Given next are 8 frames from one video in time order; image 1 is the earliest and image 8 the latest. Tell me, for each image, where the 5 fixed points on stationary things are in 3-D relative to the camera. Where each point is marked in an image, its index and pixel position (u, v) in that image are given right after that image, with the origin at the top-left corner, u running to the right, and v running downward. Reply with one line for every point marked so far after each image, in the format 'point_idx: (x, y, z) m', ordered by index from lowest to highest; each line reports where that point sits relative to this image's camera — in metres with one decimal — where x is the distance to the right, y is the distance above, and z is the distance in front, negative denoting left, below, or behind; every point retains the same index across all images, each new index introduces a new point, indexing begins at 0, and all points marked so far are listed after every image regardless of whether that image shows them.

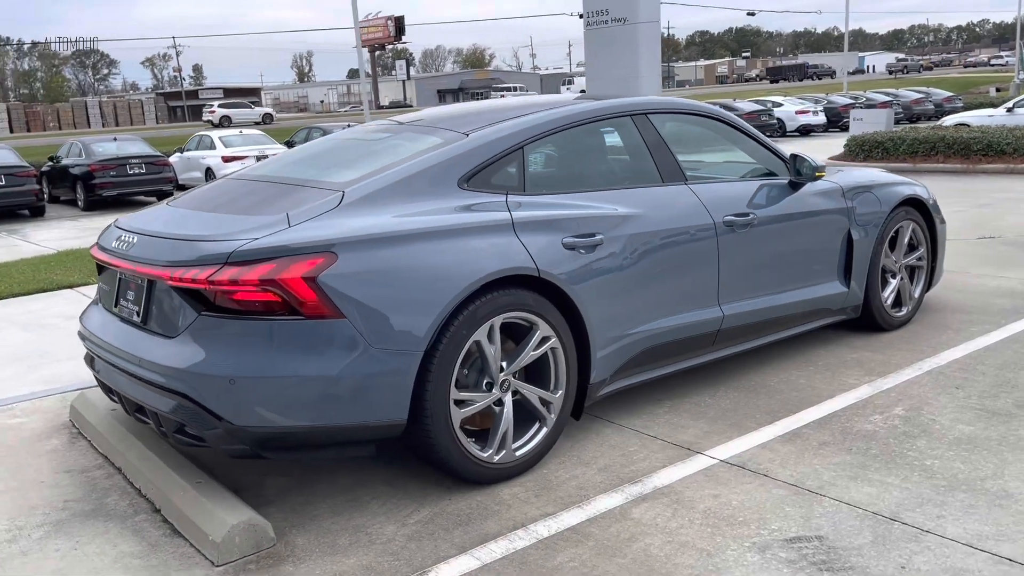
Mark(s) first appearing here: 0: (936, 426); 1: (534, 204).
0: (+1.8, -0.6, +3.7) m
1: (+0.1, +0.3, +3.5) m
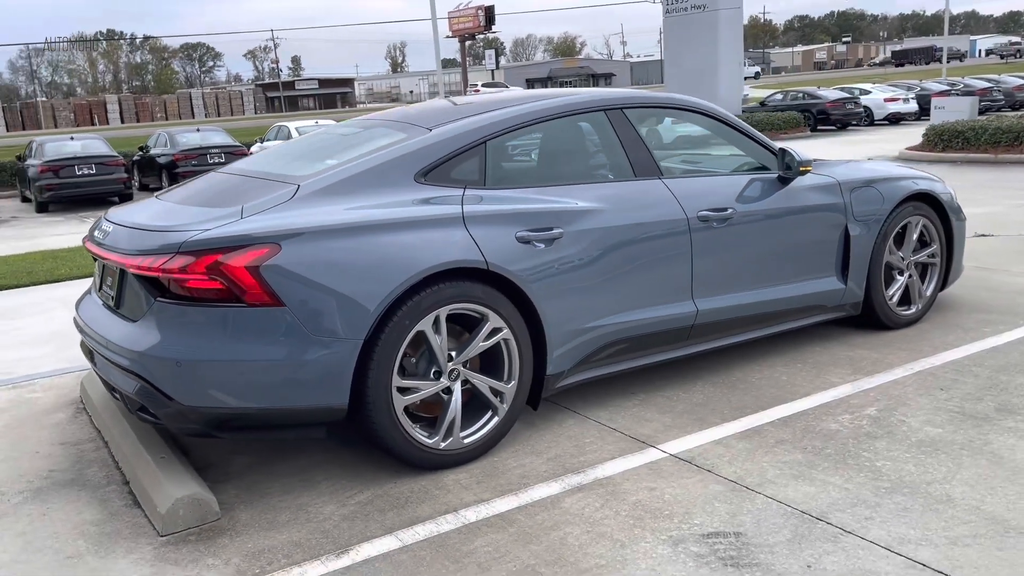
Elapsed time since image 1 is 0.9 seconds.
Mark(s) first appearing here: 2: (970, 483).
0: (+1.6, -0.6, +3.7) m
1: (-0.1, +0.4, +3.6) m
2: (+1.6, -0.7, +3.1) m
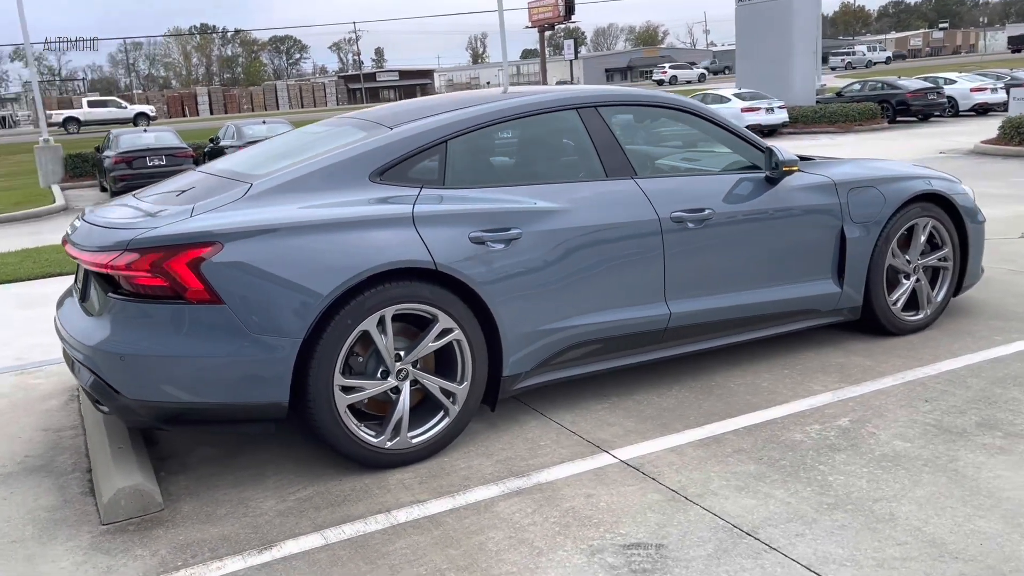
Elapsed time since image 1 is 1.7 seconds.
0: (+1.4, -0.6, +3.5) m
1: (-0.3, +0.4, +3.6) m
2: (+1.4, -0.7, +3.0) m
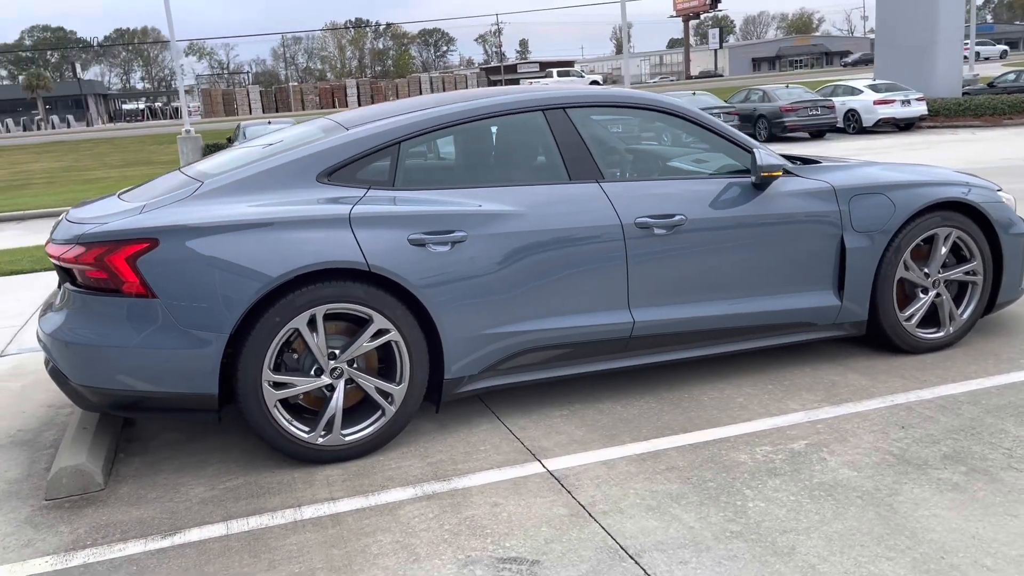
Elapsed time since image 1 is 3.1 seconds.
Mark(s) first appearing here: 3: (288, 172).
0: (+1.1, -0.7, +3.3) m
1: (-0.5, +0.4, +3.6) m
2: (+1.0, -0.8, +2.8) m
3: (-0.9, +0.5, +3.6) m
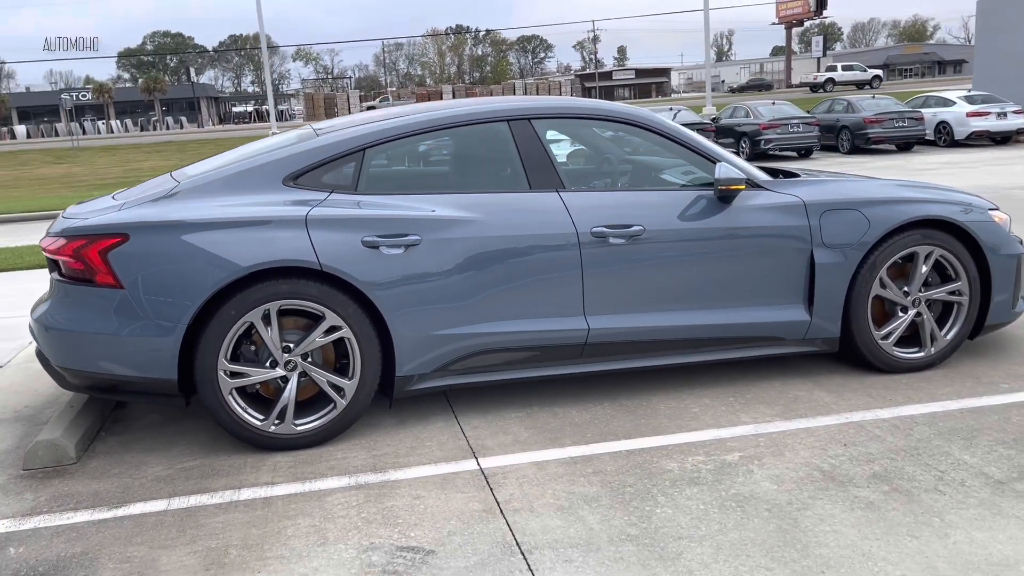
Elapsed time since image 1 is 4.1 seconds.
0: (+0.9, -0.7, +3.3) m
1: (-0.7, +0.4, +3.8) m
2: (+0.7, -0.8, +2.8) m
3: (-1.1, +0.5, +3.9) m
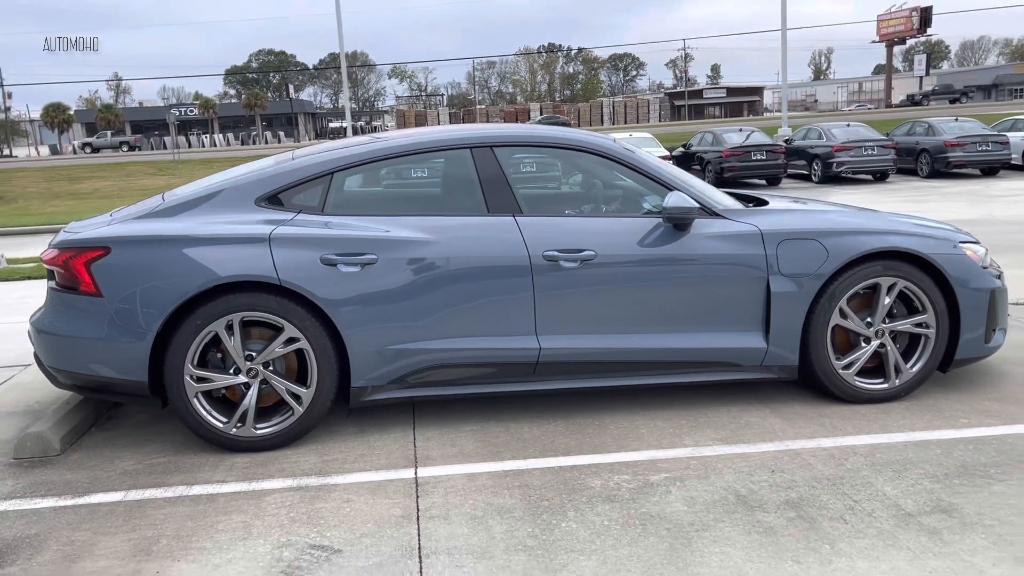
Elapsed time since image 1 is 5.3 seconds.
0: (+0.6, -0.8, +3.4) m
1: (-0.9, +0.3, +4.1) m
2: (+0.3, -0.9, +2.9) m
3: (-1.3, +0.4, +4.2) m
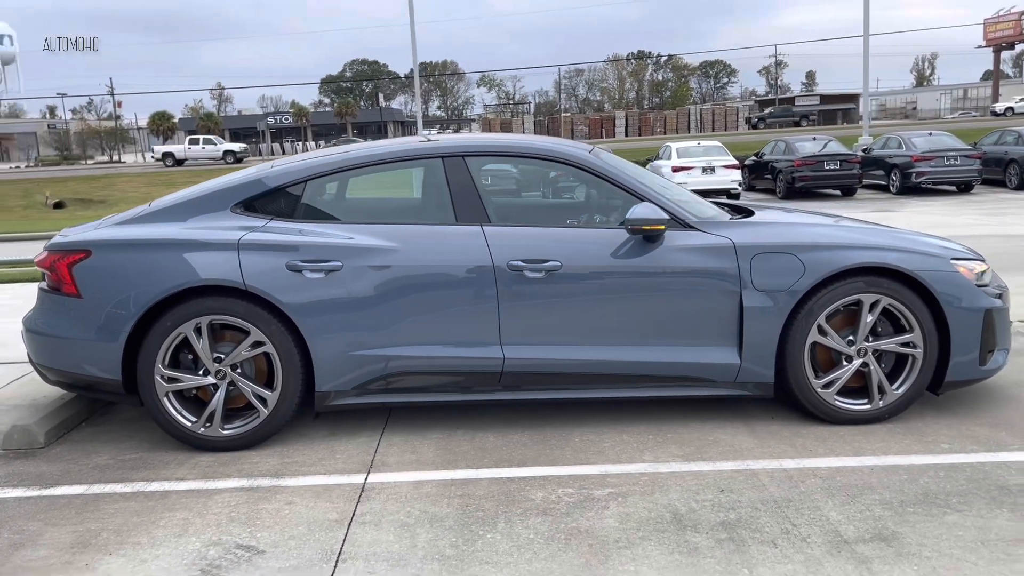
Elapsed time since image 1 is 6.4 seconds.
0: (+0.3, -0.9, +3.4) m
1: (-1.1, +0.3, +4.2) m
2: (0.0, -0.9, +2.9) m
3: (-1.5, +0.4, +4.3) m
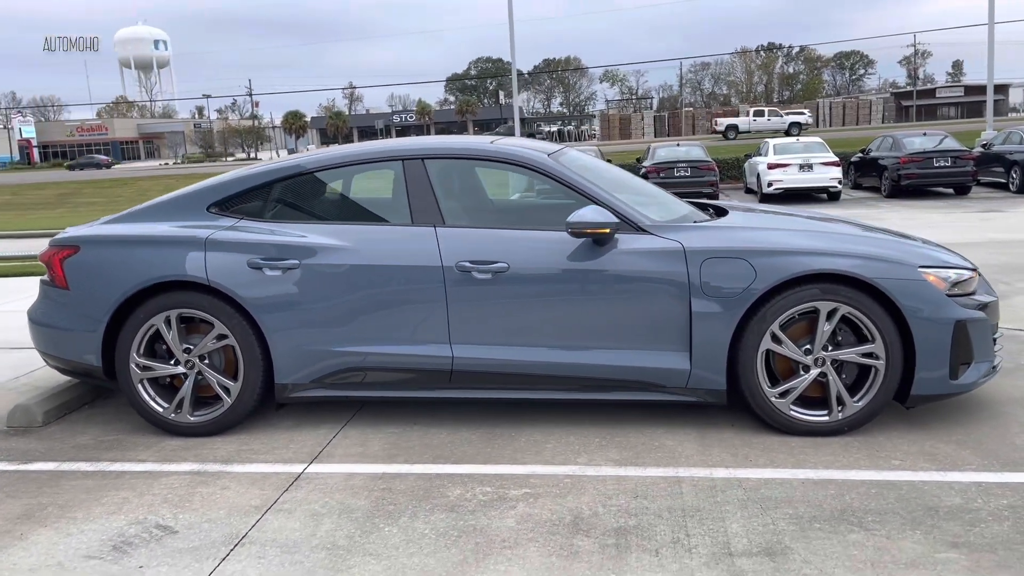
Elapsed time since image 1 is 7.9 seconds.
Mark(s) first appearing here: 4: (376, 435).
0: (-0.1, -0.9, +3.4) m
1: (-1.3, +0.3, +4.4) m
2: (-0.4, -1.0, +3.0) m
3: (-1.7, +0.4, +4.6) m
4: (-0.7, -0.7, +4.3) m
